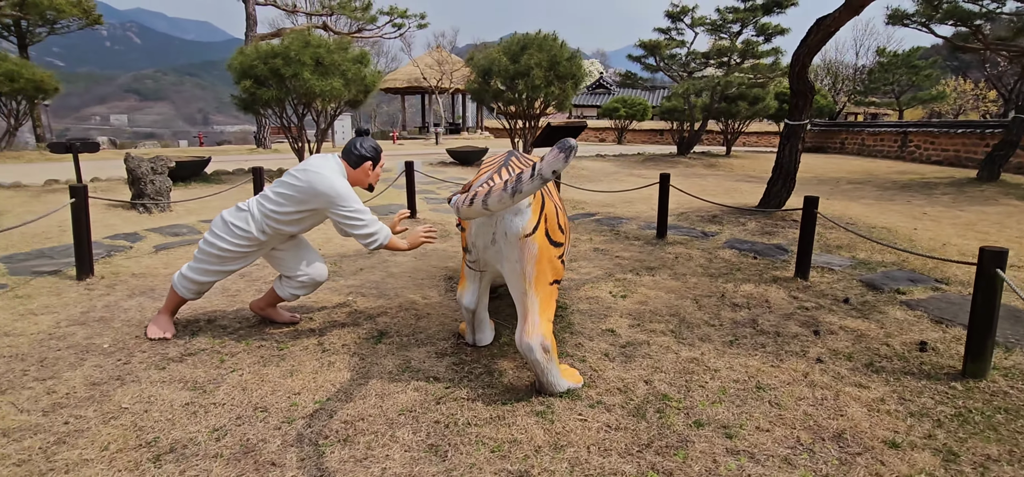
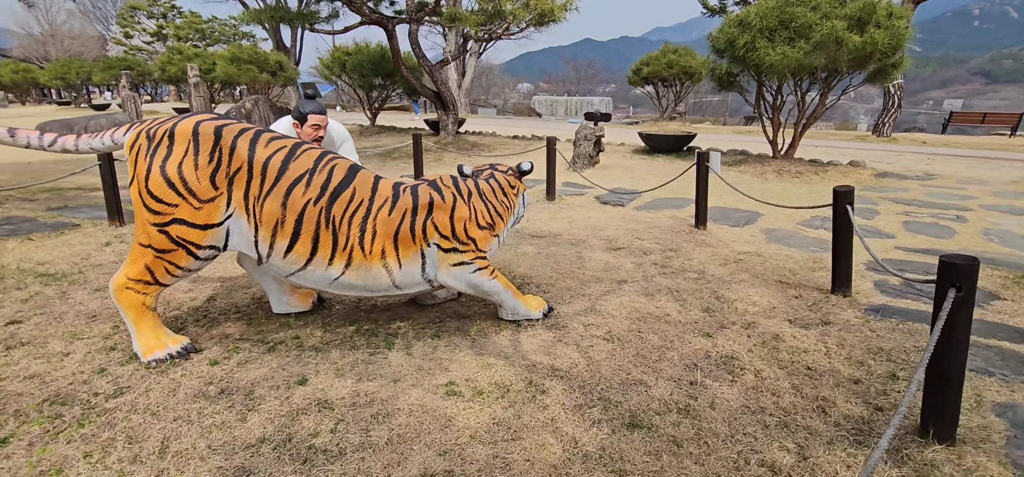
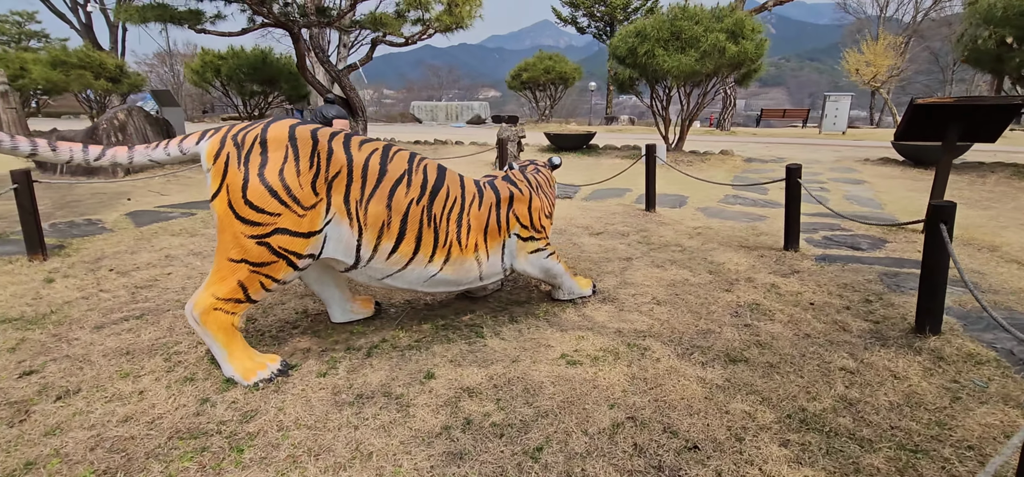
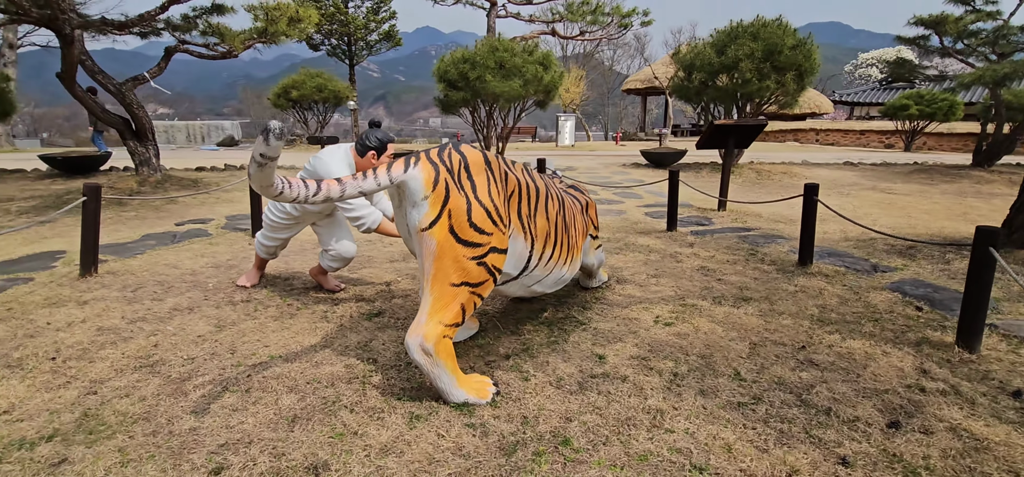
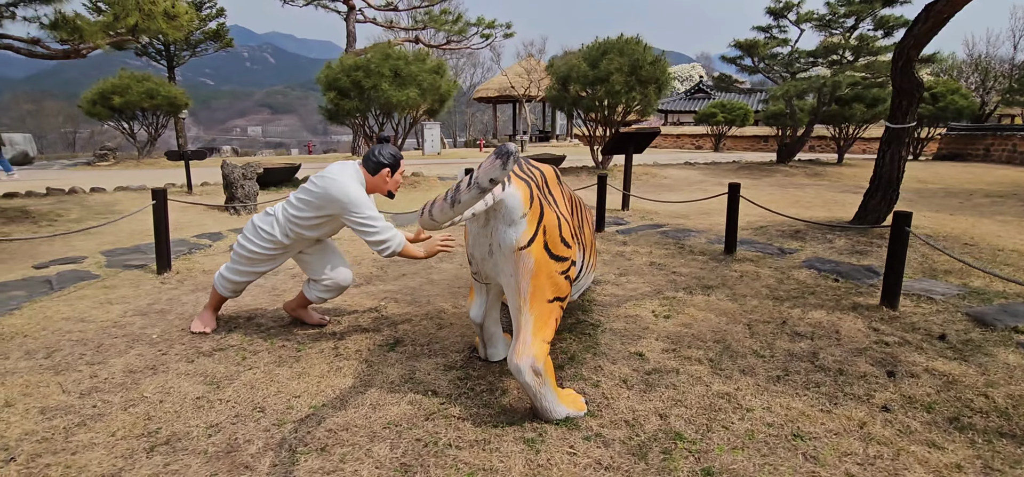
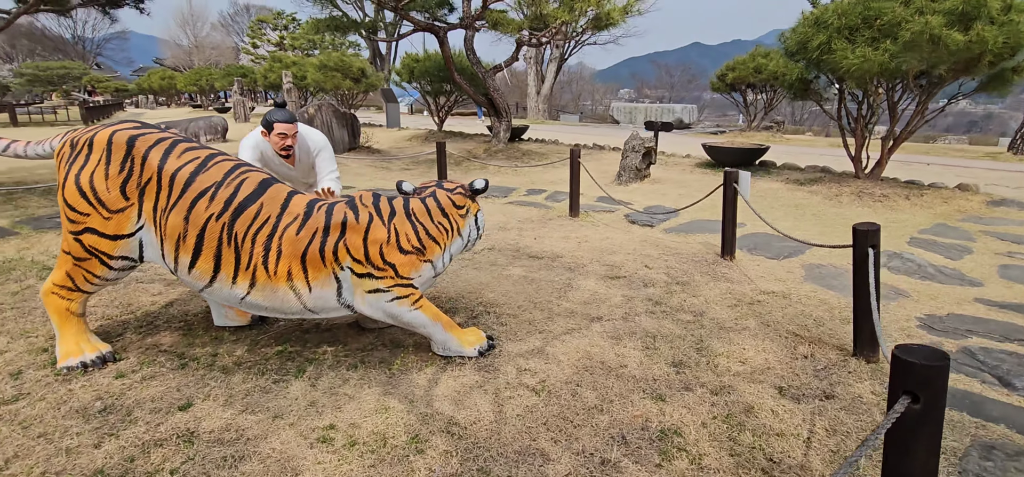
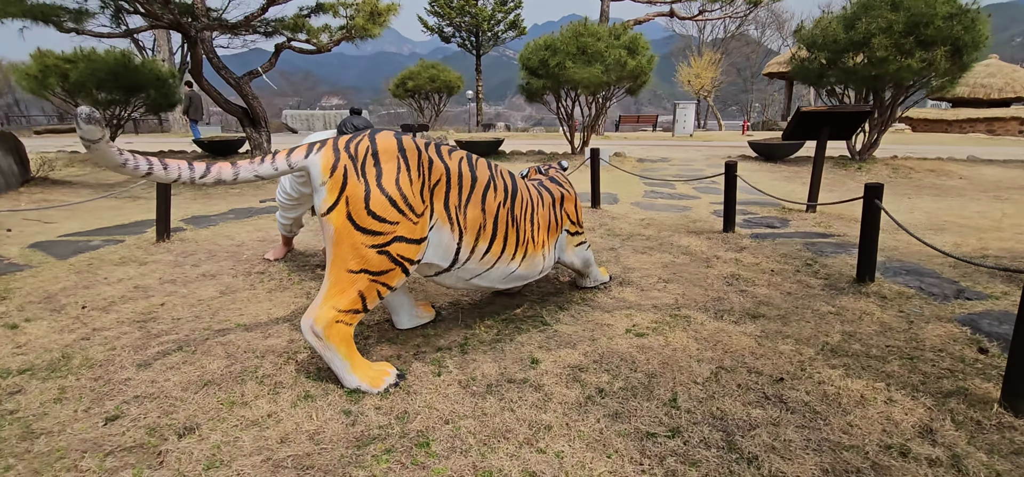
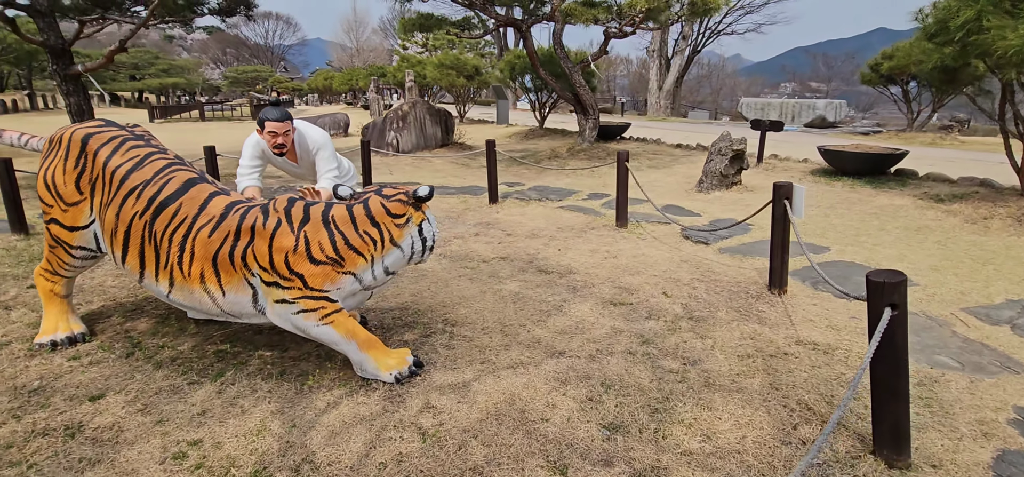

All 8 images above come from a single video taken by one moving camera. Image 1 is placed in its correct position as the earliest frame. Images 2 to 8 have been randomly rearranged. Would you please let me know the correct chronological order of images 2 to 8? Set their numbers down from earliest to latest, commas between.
5, 4, 7, 3, 2, 6, 8
